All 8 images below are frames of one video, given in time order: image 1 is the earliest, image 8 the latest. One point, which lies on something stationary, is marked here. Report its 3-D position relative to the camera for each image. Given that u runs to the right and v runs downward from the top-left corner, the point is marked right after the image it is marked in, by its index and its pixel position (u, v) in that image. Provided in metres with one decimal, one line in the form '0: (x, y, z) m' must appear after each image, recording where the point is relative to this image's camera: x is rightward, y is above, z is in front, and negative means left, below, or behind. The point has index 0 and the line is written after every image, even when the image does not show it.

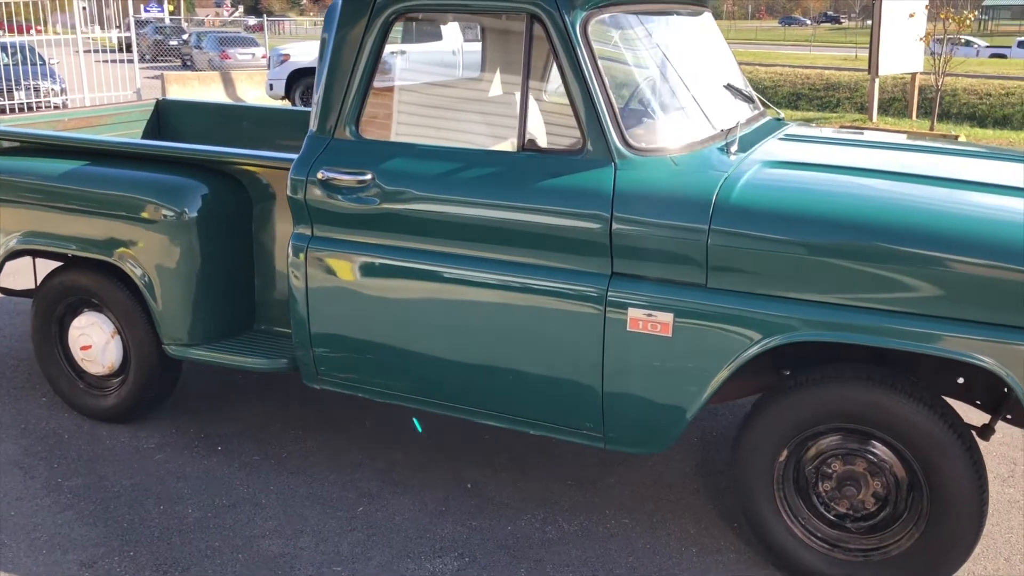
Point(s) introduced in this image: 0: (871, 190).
0: (+1.1, +0.3, +2.9) m
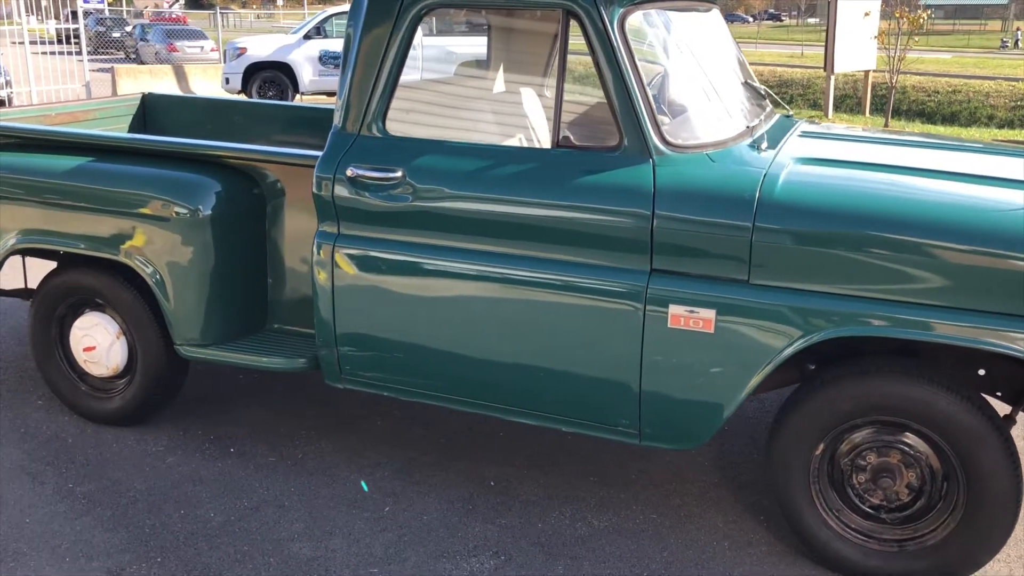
0: (+1.3, +0.3, +3.0) m
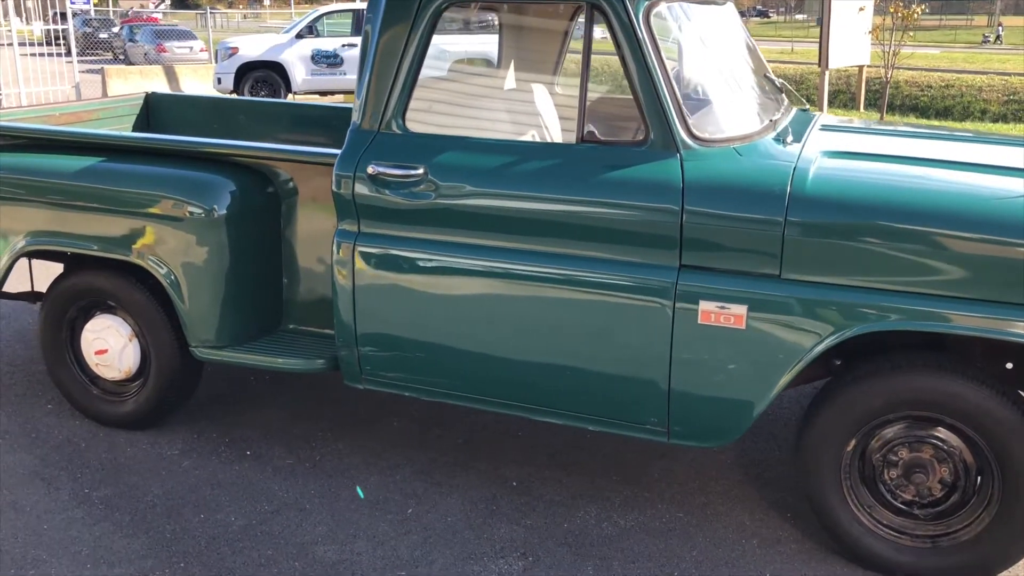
0: (+1.4, +0.3, +2.9) m
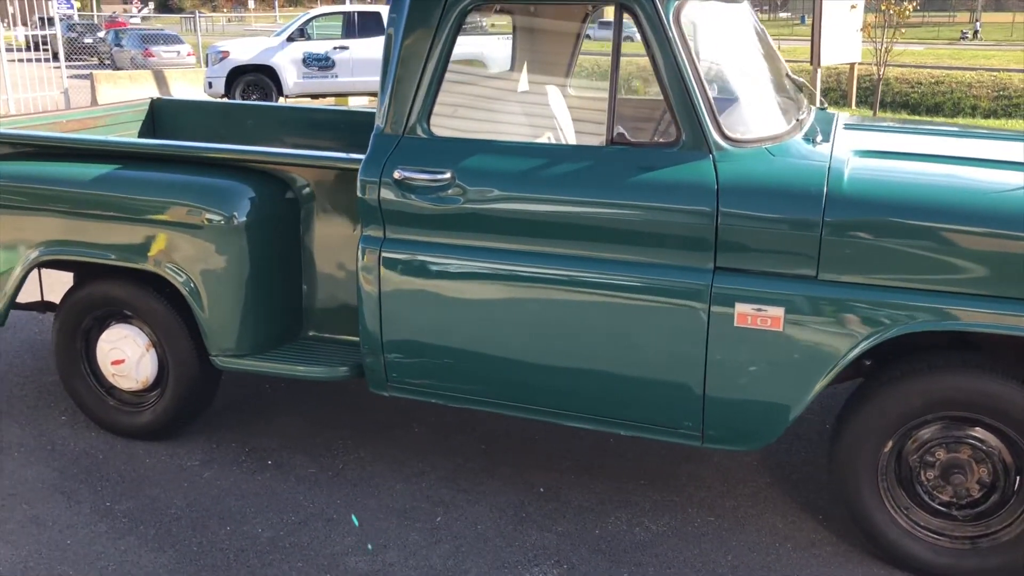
0: (+1.5, +0.3, +2.9) m
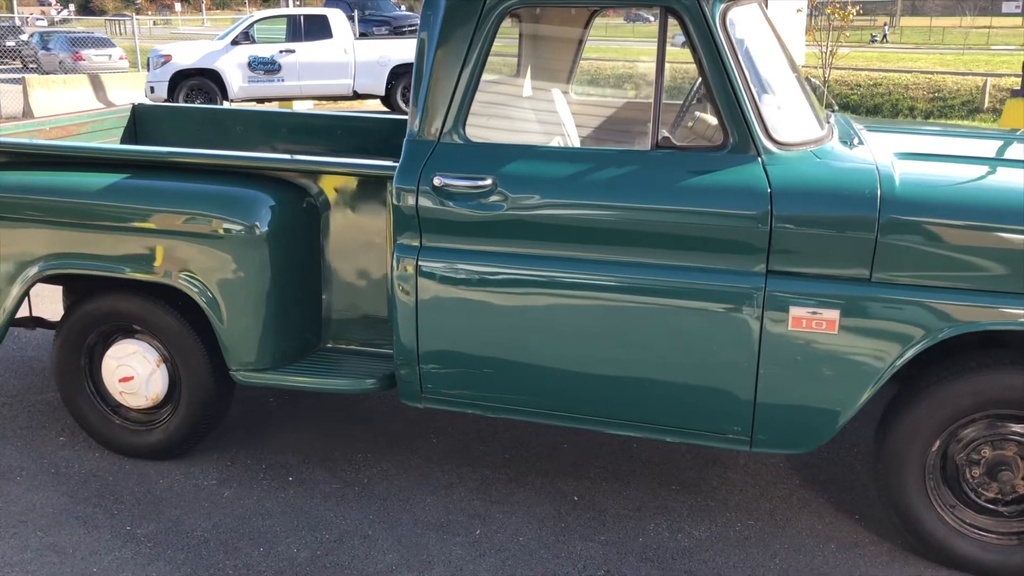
0: (+1.6, +0.4, +3.0) m
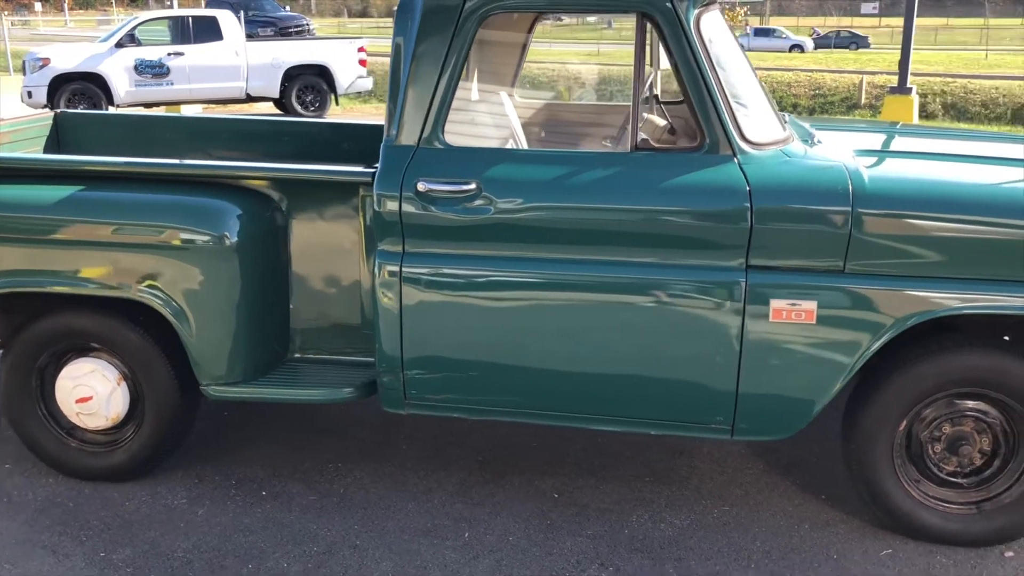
0: (+1.6, +0.4, +3.2) m
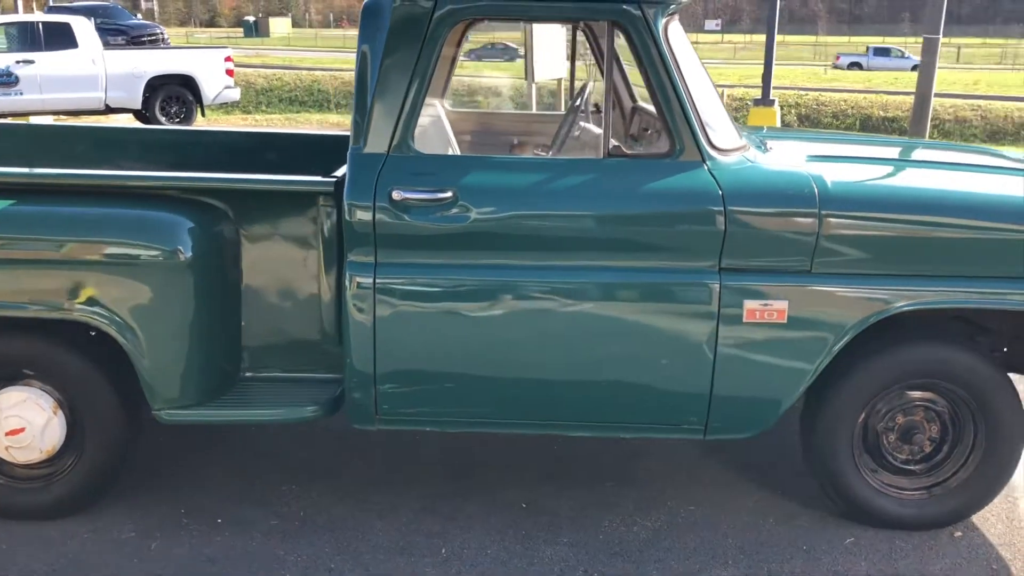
0: (+1.5, +0.4, +3.4) m
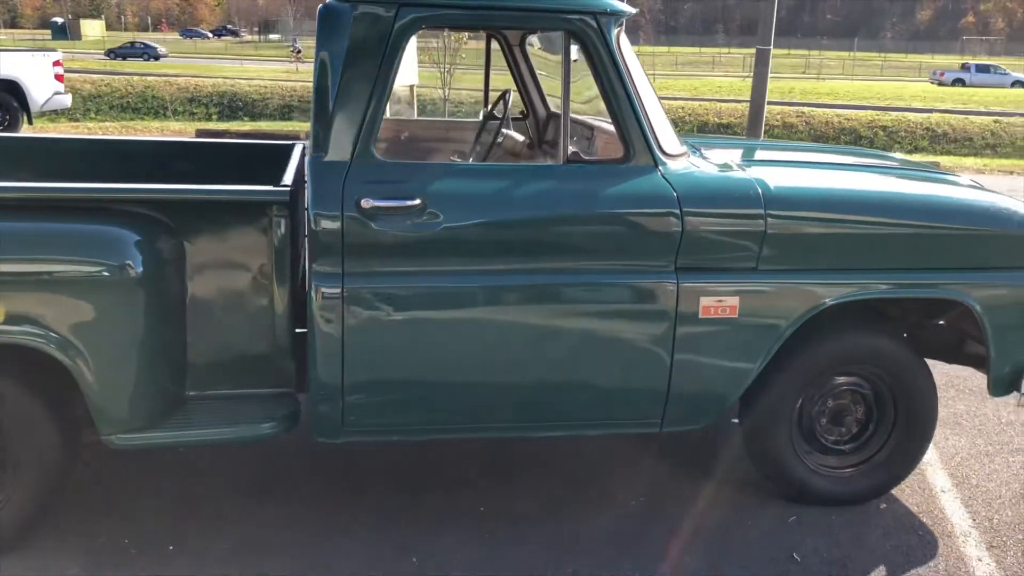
0: (+1.3, +0.4, +3.7) m
